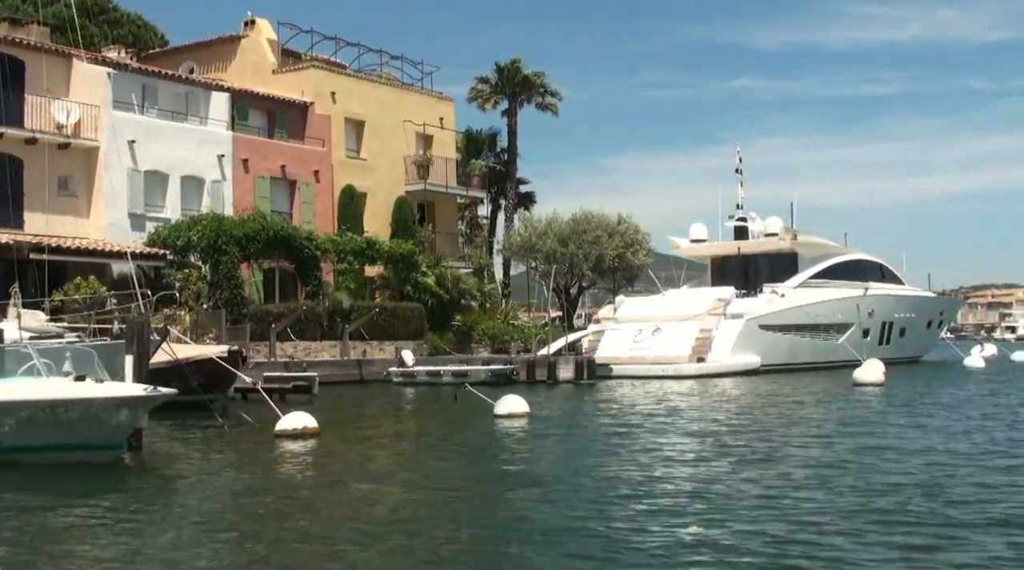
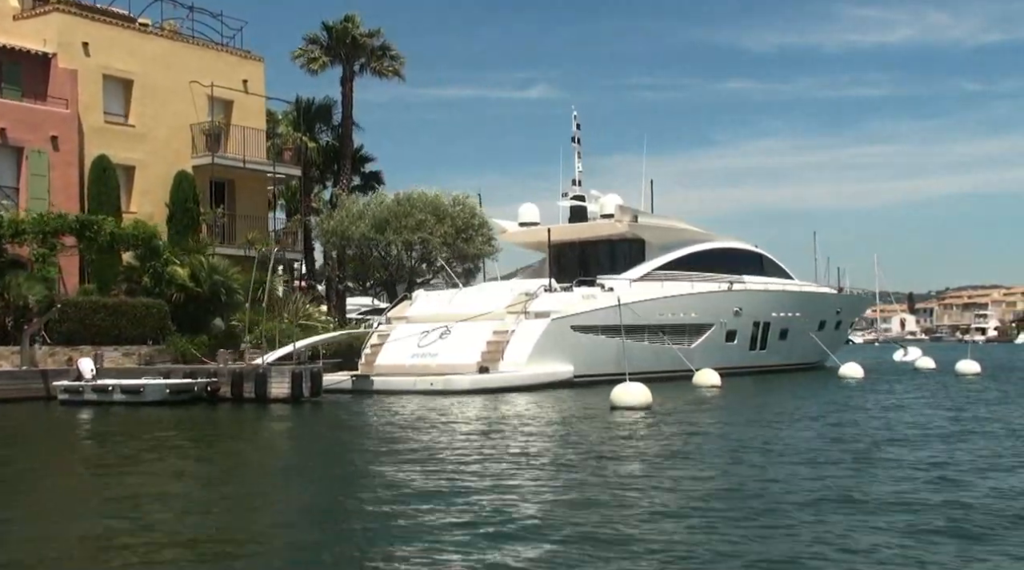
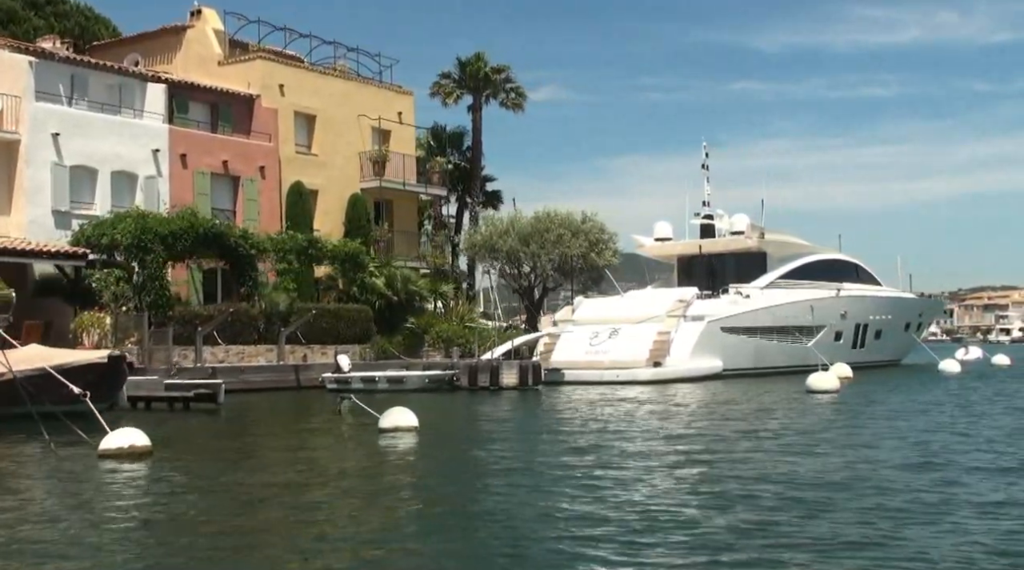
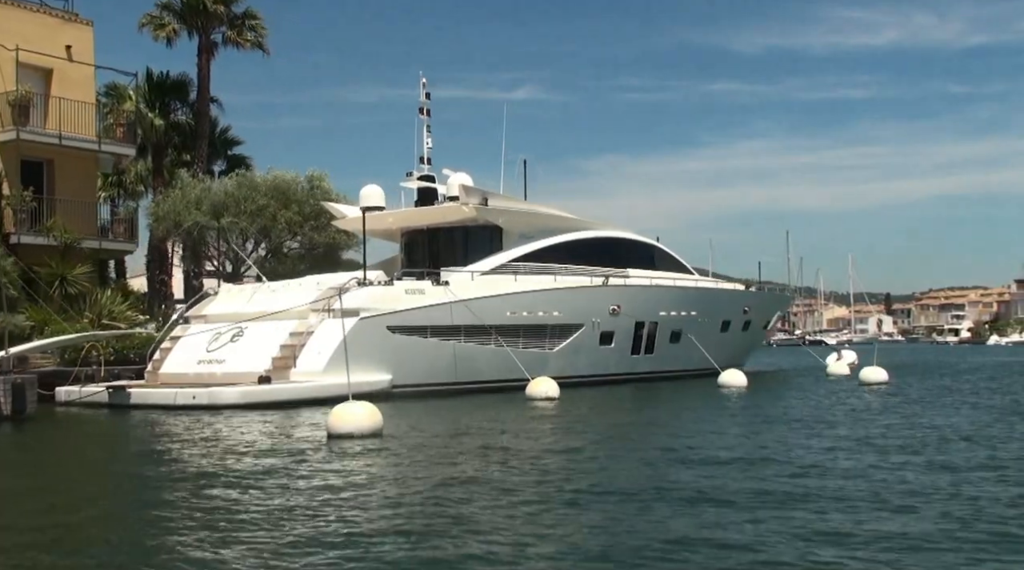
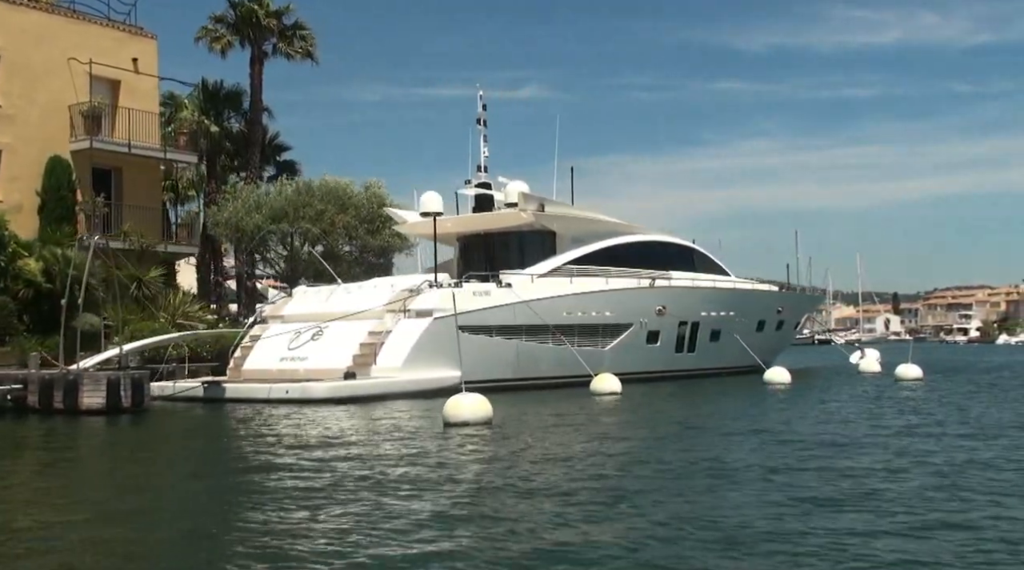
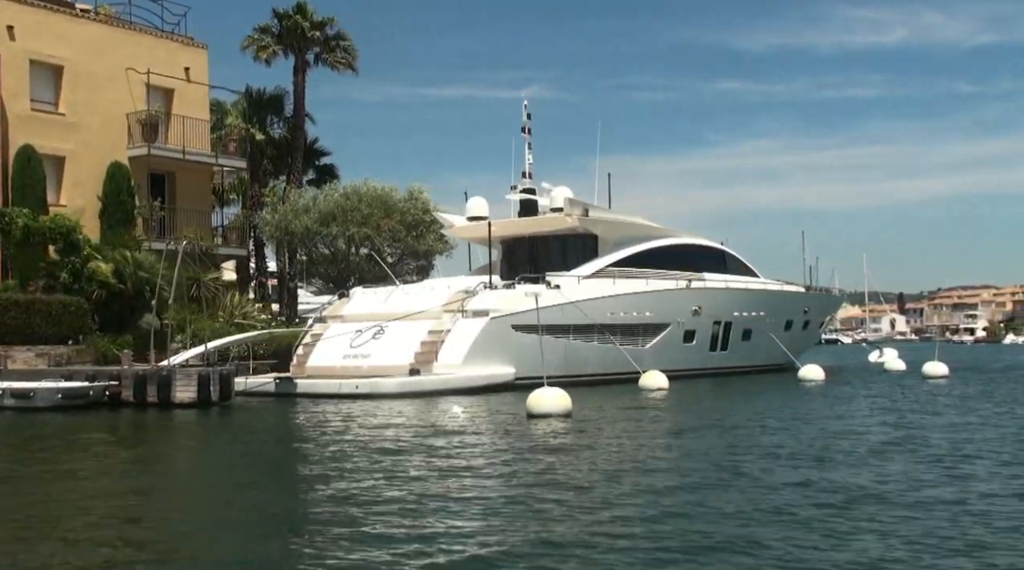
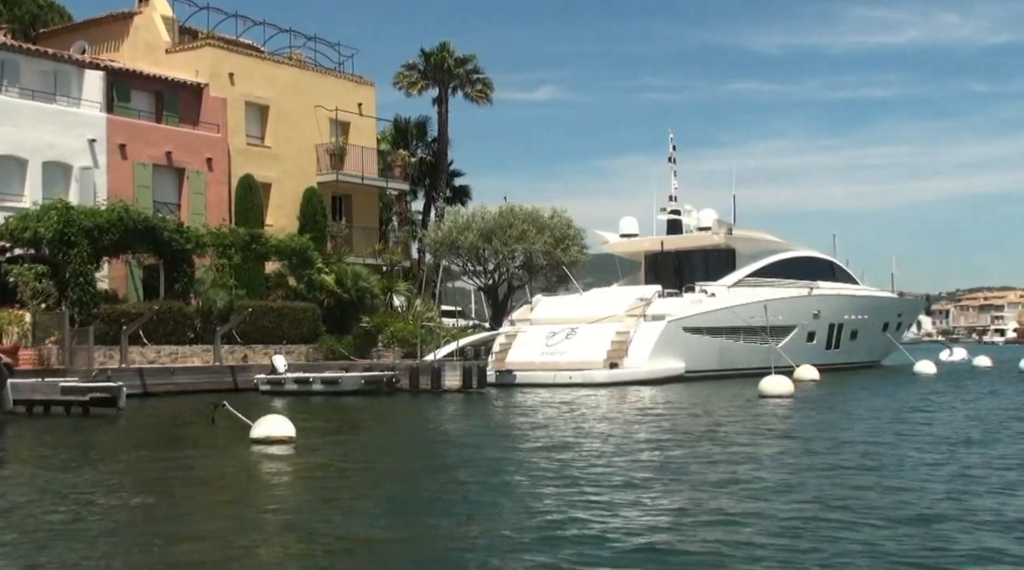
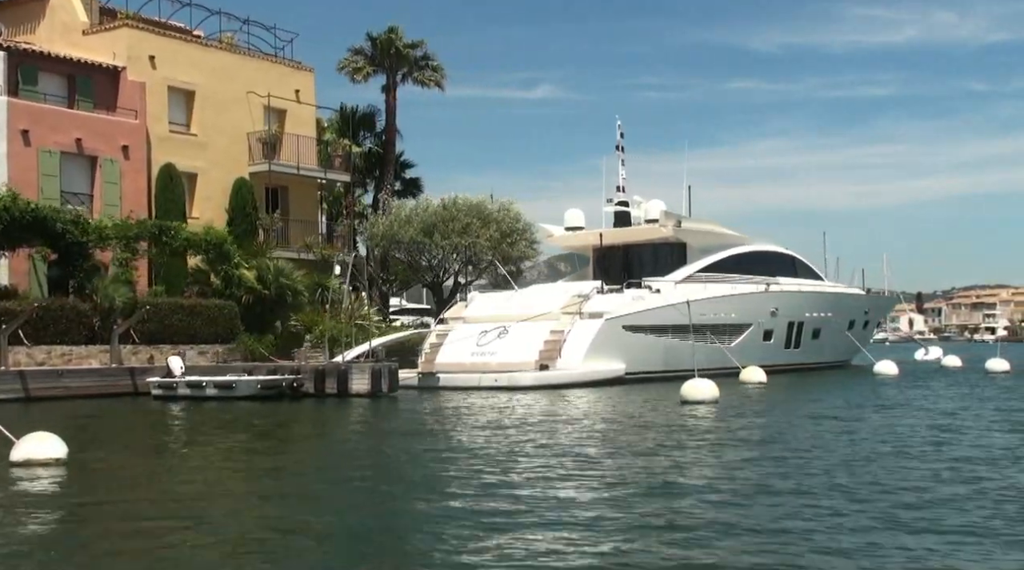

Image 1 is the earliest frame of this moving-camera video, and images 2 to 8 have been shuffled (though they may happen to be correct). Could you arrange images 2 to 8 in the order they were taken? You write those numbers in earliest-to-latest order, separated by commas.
3, 7, 8, 2, 6, 5, 4
